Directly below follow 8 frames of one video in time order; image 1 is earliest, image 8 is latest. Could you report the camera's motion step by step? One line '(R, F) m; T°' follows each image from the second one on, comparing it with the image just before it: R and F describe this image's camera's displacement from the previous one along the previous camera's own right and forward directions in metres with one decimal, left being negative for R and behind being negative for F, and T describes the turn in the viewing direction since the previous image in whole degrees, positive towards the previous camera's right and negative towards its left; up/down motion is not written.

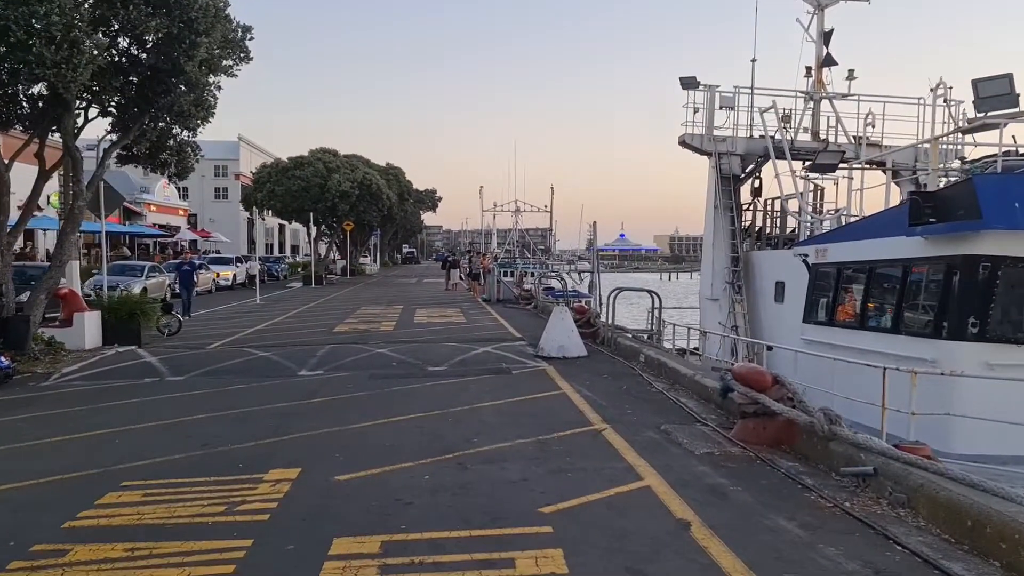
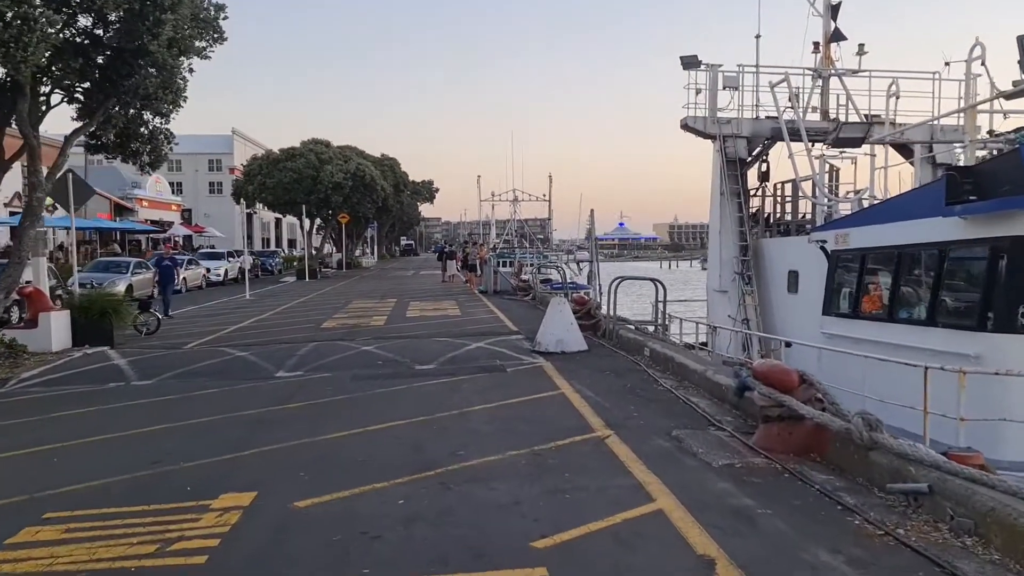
(+0.1, +1.0) m; 0°
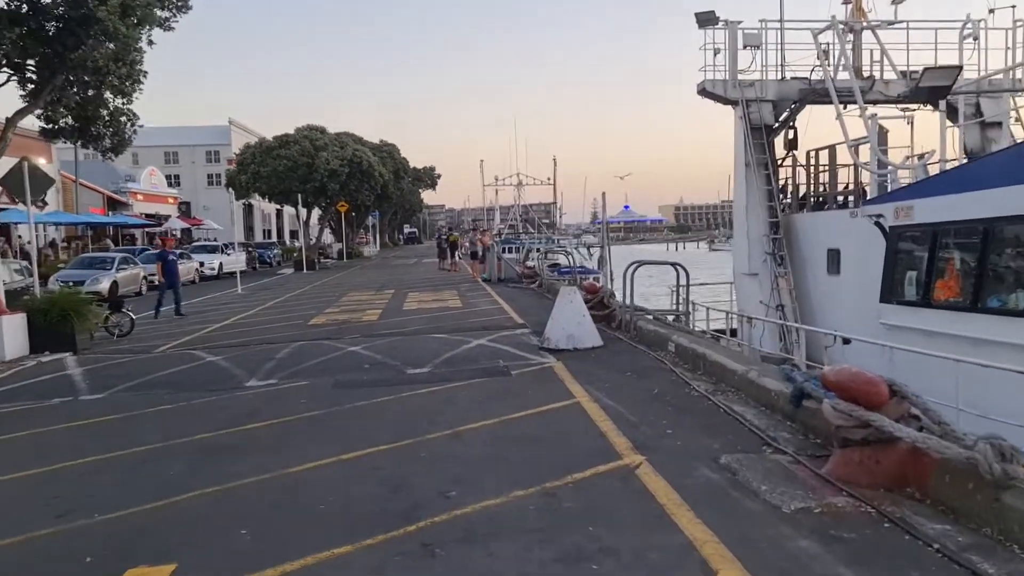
(0.0, +1.6) m; 0°
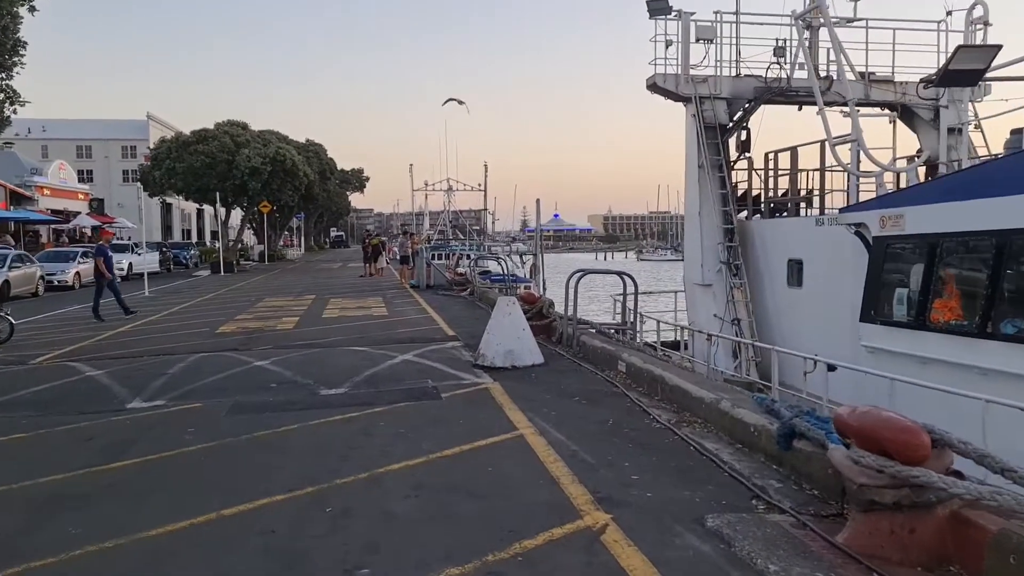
(0.0, +1.3) m; +5°
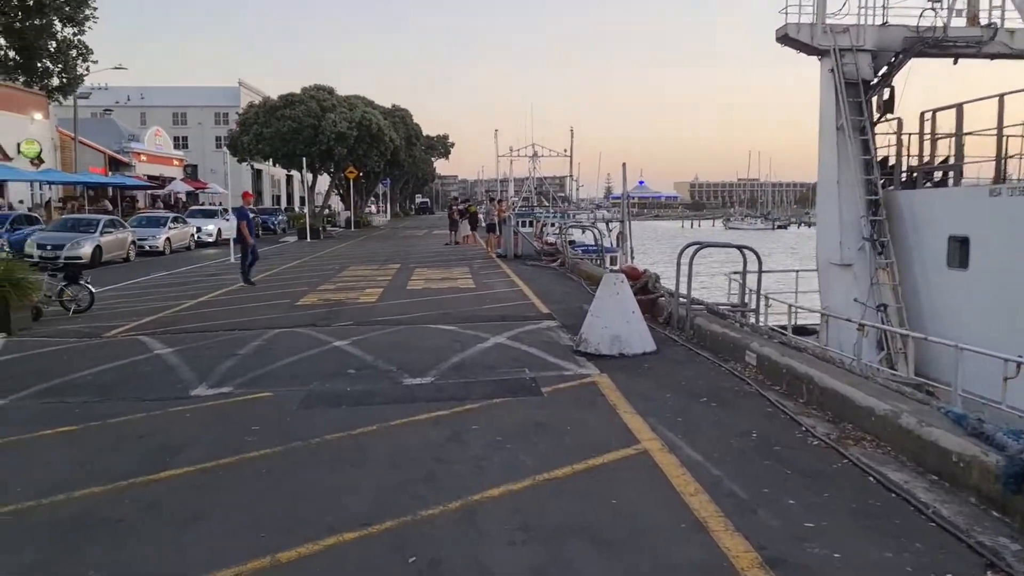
(-0.3, +1.3) m; -5°
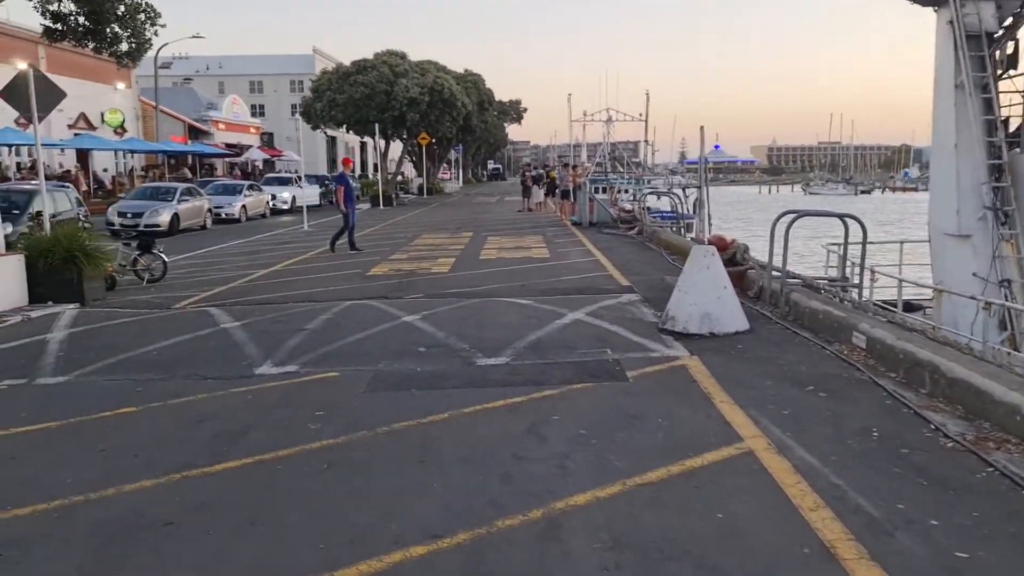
(-0.1, +0.6) m; -5°
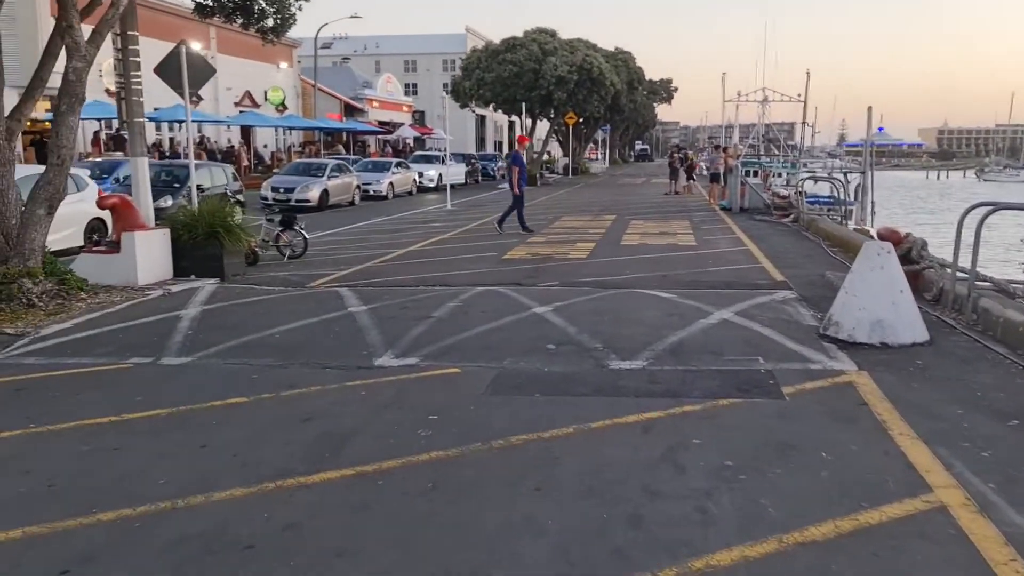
(0.0, +0.7) m; -9°
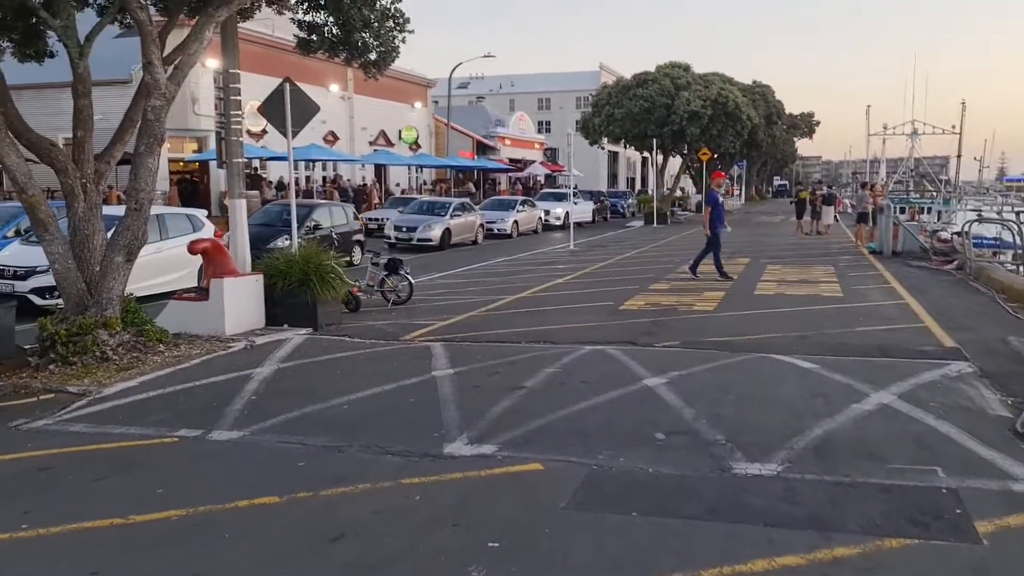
(+0.2, +1.3) m; -9°
